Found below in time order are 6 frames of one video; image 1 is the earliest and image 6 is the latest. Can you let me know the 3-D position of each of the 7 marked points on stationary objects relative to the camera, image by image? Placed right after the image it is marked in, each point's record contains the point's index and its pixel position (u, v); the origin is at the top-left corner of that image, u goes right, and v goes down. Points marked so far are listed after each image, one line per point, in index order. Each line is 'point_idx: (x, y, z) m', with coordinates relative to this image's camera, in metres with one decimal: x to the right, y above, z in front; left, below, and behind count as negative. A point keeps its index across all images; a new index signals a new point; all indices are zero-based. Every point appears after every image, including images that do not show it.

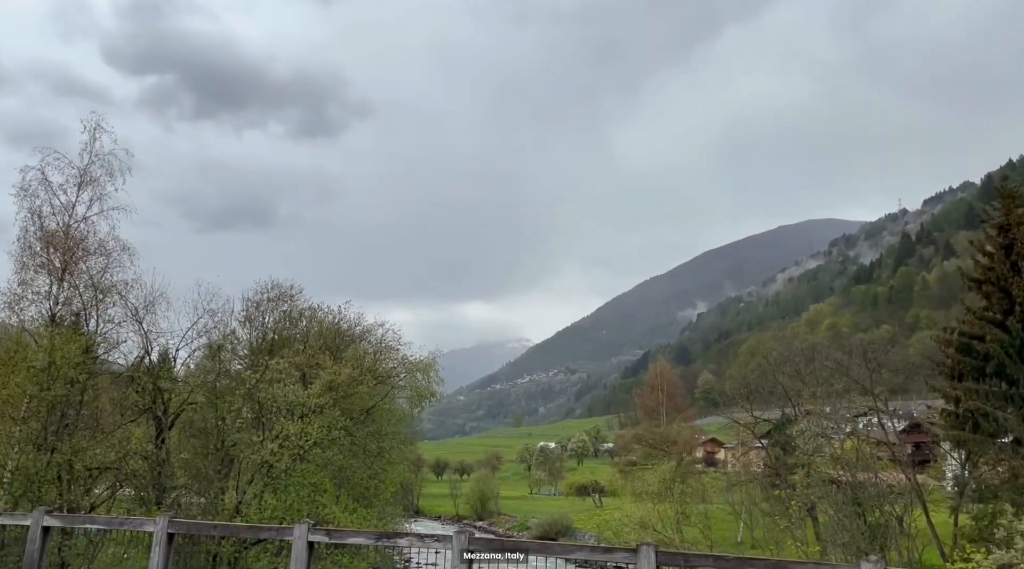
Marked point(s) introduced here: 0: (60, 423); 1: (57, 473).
0: (-11.4, -3.5, +19.8) m
1: (-11.3, -4.7, +19.5) m
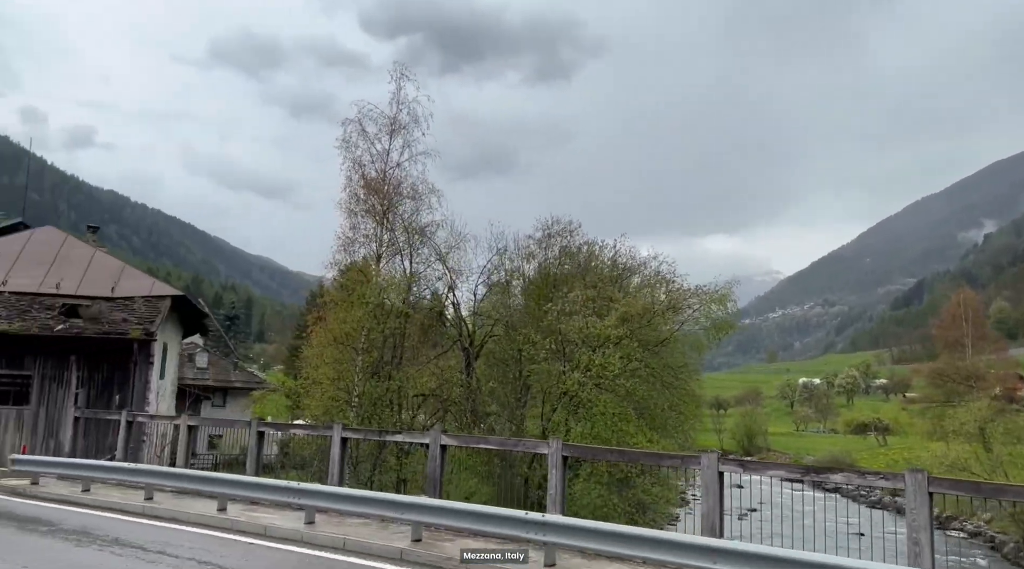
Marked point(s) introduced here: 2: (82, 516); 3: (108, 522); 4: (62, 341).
0: (-3.3, -1.9, +21.6) m
1: (-3.3, -3.1, +21.4) m
2: (-5.4, -2.9, +9.9) m
3: (-4.9, -2.9, +9.6) m
4: (-10.2, -1.3, +17.8) m
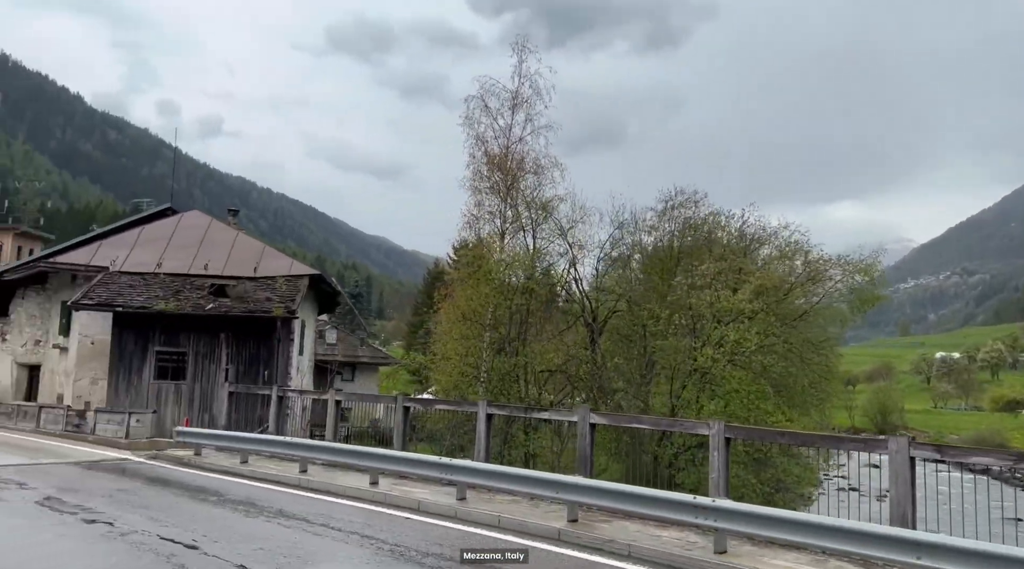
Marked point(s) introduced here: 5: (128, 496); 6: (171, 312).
0: (+0.2, -1.3, +21.7) m
1: (+0.2, -2.5, +21.5) m
2: (-3.5, -2.7, +10.4) m
3: (-3.1, -2.6, +10.0) m
4: (-7.1, -0.8, +18.7) m
5: (-4.7, -2.6, +9.7) m
6: (-7.9, -0.6, +18.2) m
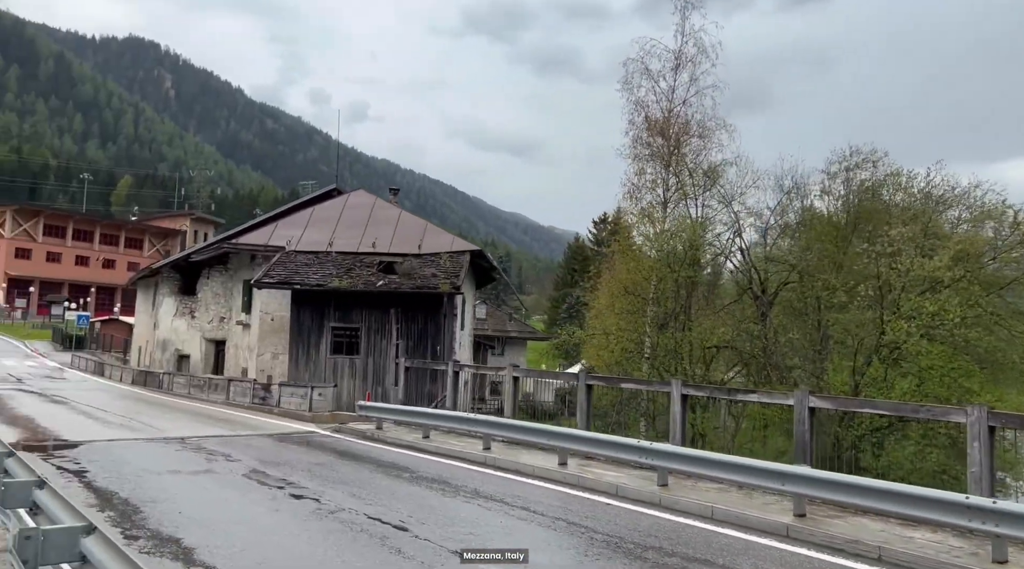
0: (+4.6, -0.5, +20.7) m
1: (+4.6, -1.7, +20.5) m
2: (-1.0, -2.4, +10.3) m
3: (-0.7, -2.3, +9.9) m
4: (-3.2, -0.3, +19.1) m
5: (-2.3, -2.3, +9.8) m
6: (-4.0, -0.1, +18.7) m
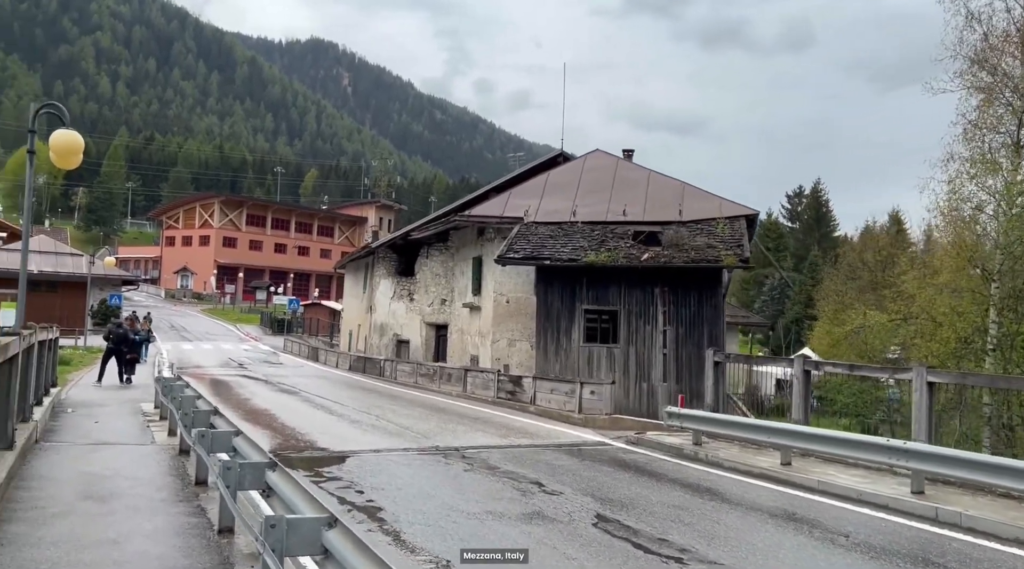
0: (+10.6, +0.1, +15.8) m
1: (+10.6, -1.1, +15.7) m
2: (+3.0, -2.0, +6.9) m
3: (+3.3, -2.0, +6.4) m
4: (+2.7, +0.2, +15.9) m
5: (+1.6, -2.0, +6.7) m
6: (+1.8, +0.4, +15.6) m
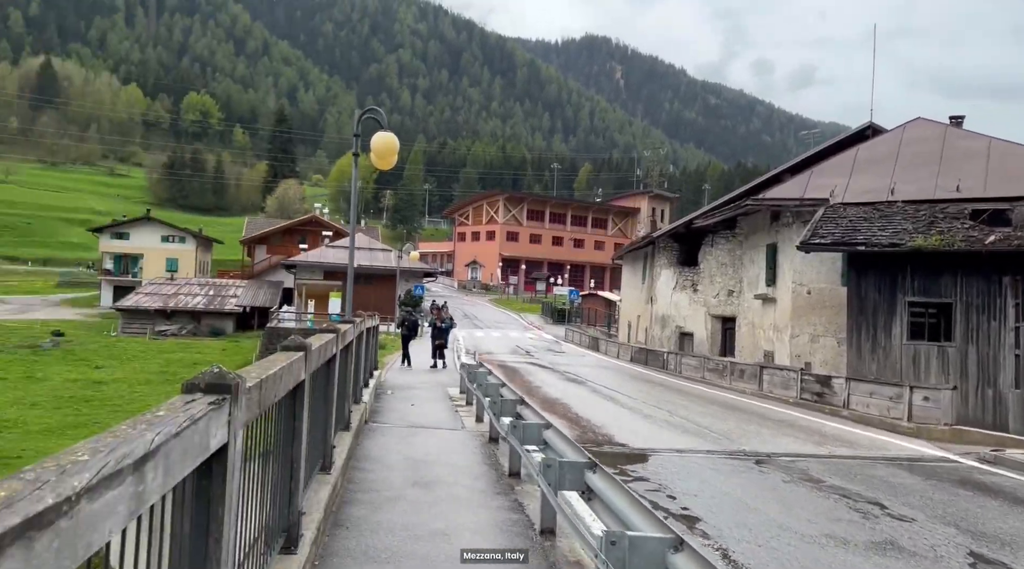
0: (+15.6, +0.3, +10.7) m
1: (+15.5, -0.9, +10.6) m
2: (+5.4, -1.9, +4.9) m
3: (+5.5, -1.9, +4.3) m
4: (+8.2, +0.4, +13.4) m
5: (+4.0, -1.9, +5.1) m
6: (+7.2, +0.6, +13.5) m
